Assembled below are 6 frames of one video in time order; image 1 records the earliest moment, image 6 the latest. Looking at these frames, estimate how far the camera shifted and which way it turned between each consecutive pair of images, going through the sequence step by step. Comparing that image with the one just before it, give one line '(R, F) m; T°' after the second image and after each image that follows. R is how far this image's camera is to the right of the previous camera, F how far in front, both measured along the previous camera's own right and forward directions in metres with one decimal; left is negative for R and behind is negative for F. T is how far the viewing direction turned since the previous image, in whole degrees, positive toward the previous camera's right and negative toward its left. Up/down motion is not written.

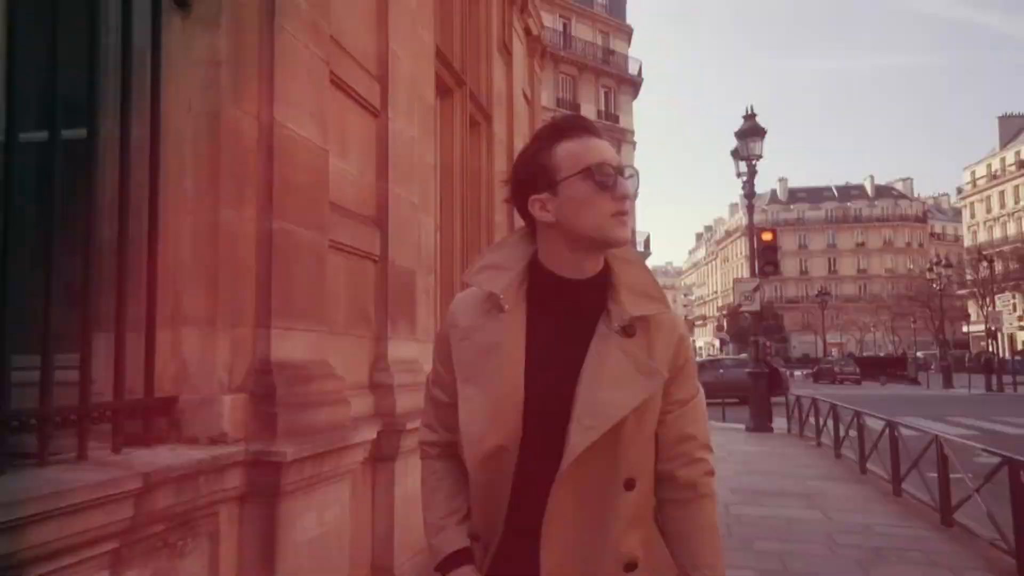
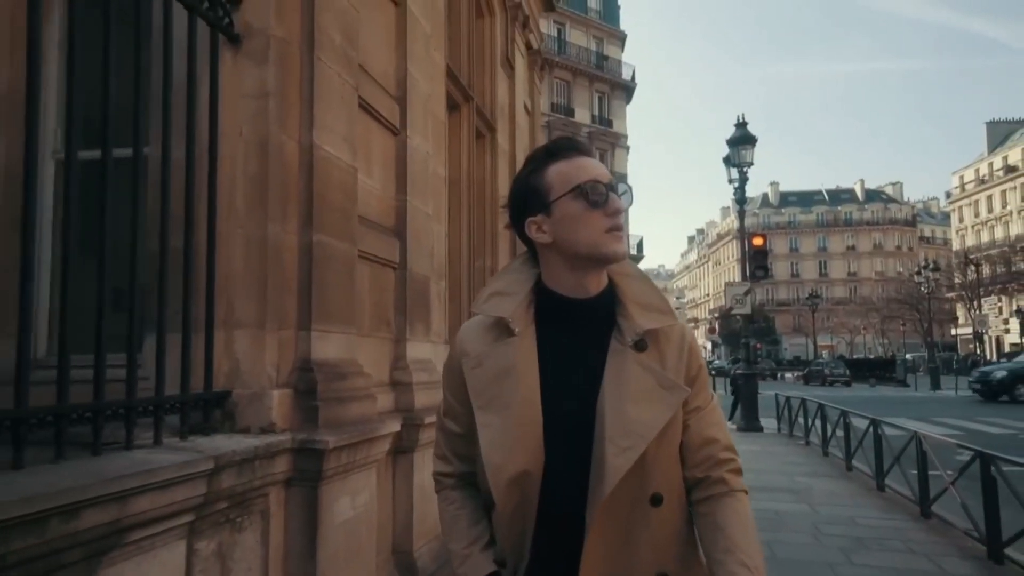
(-0.1, -0.4) m; +1°
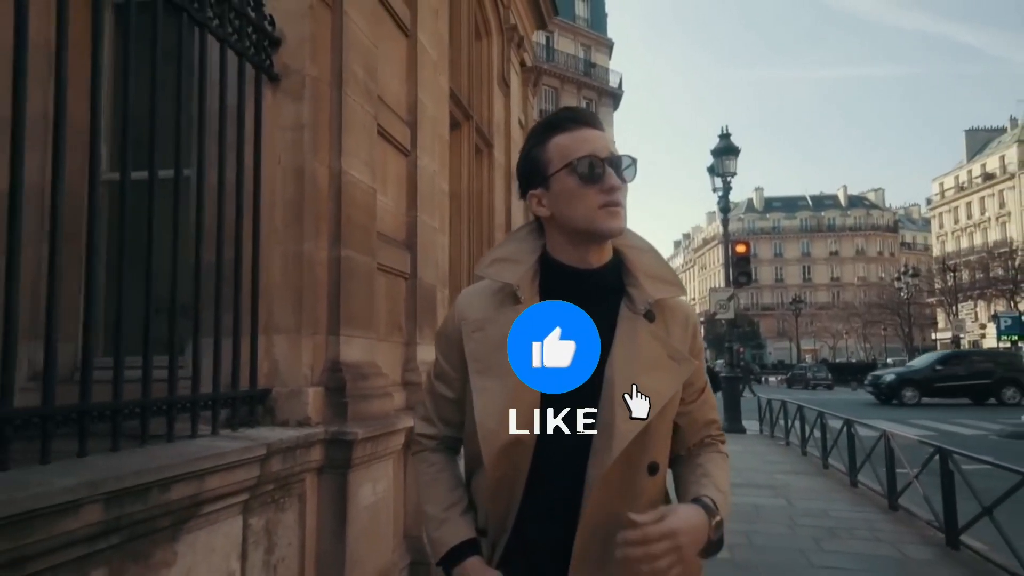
(-0.1, -0.5) m; +1°
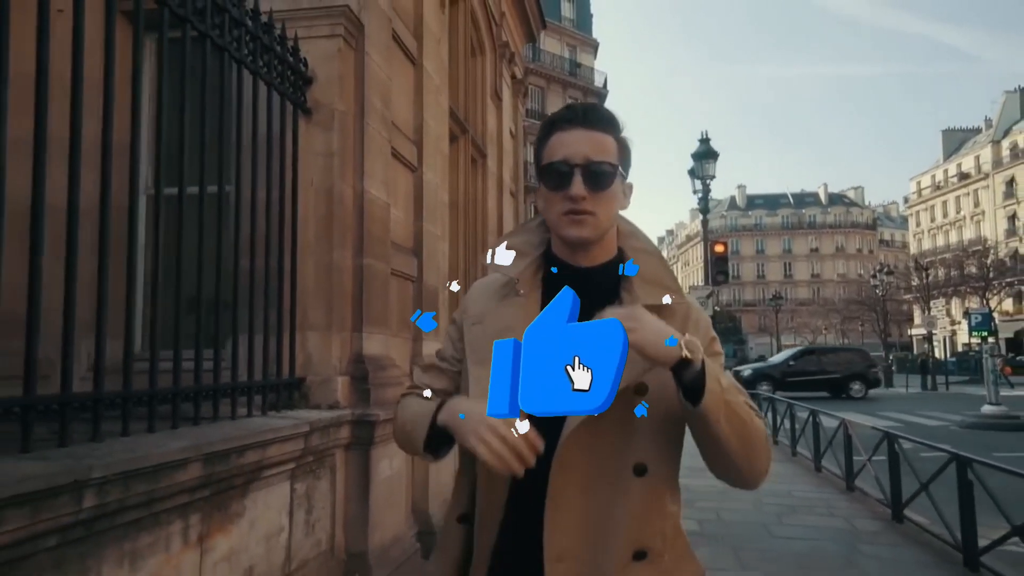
(-0.1, -0.7) m; +1°
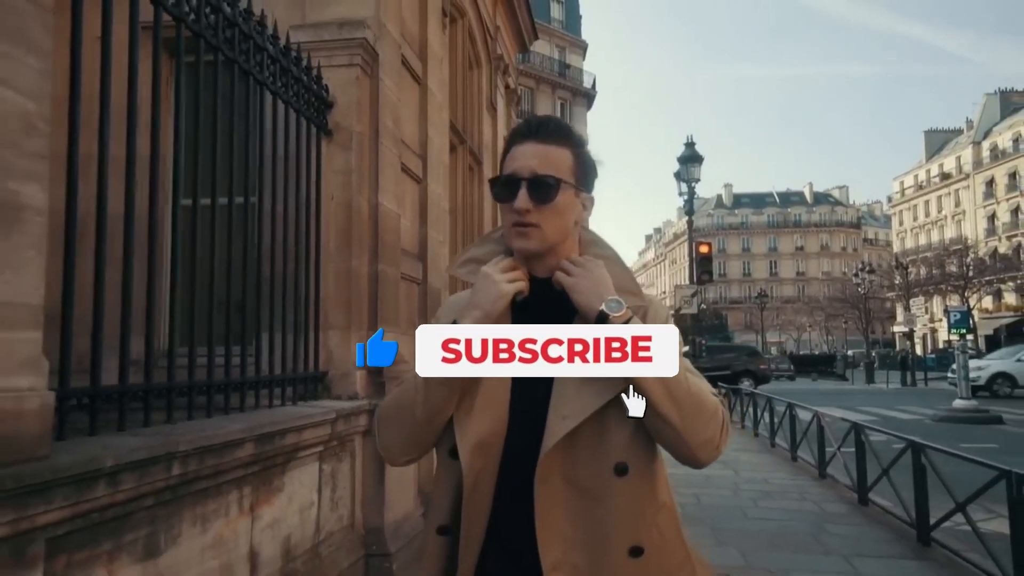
(-0.1, -0.5) m; +1°
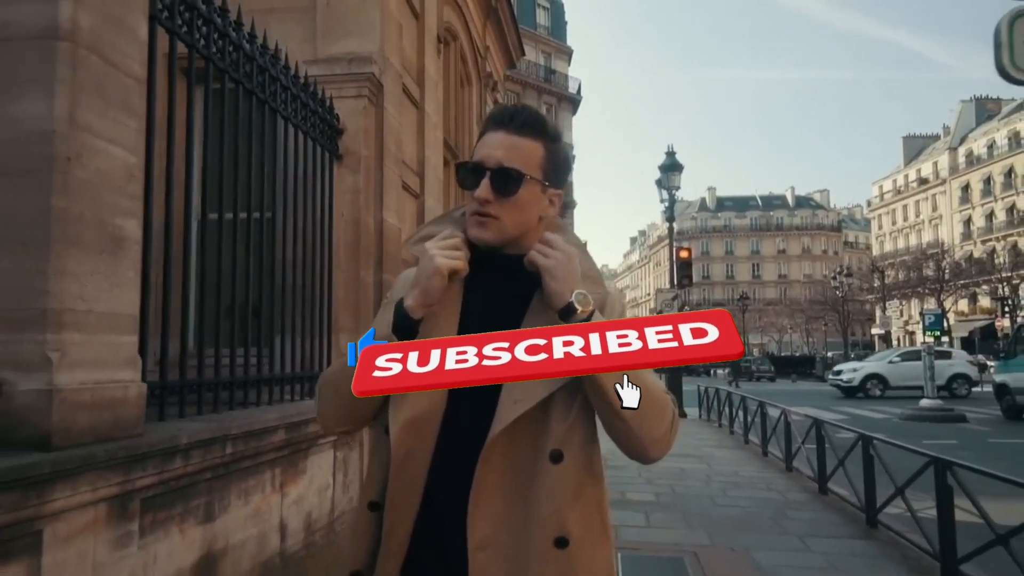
(0.0, -0.6) m; +1°
